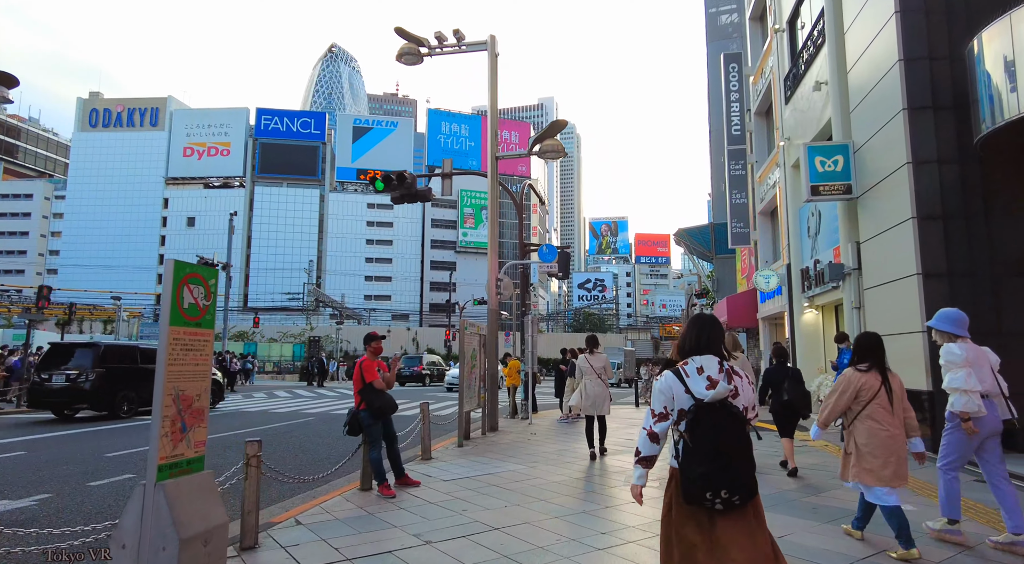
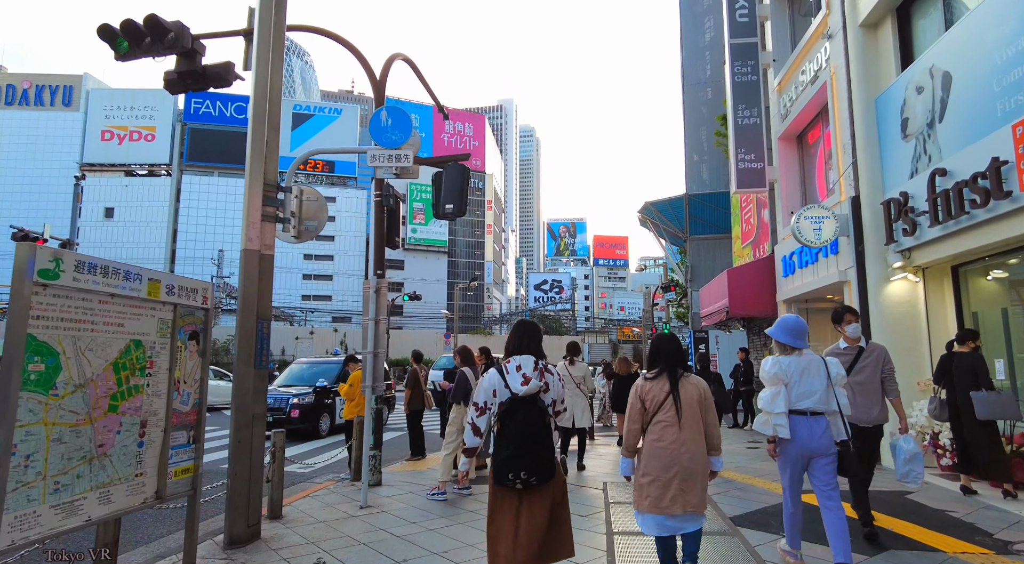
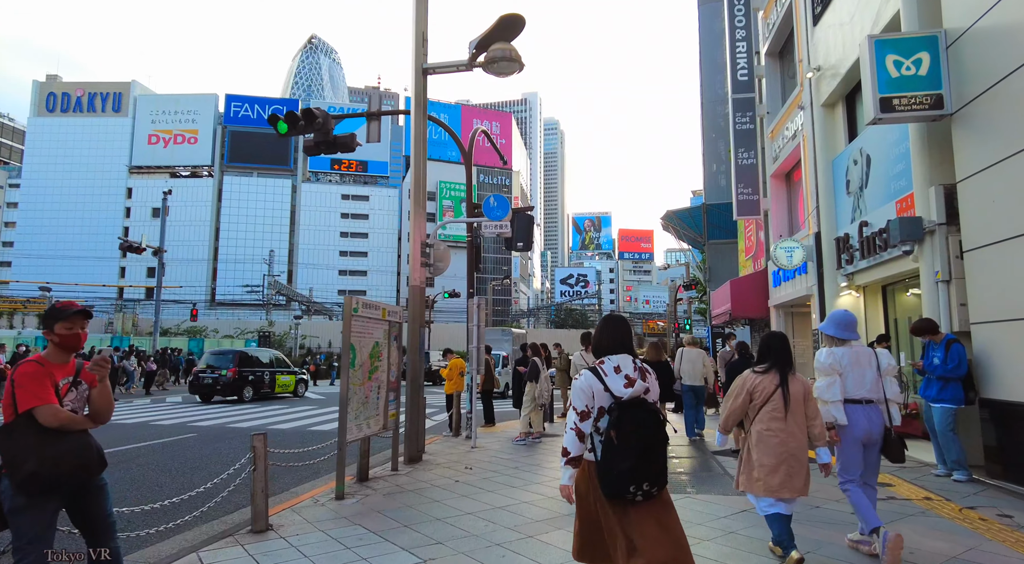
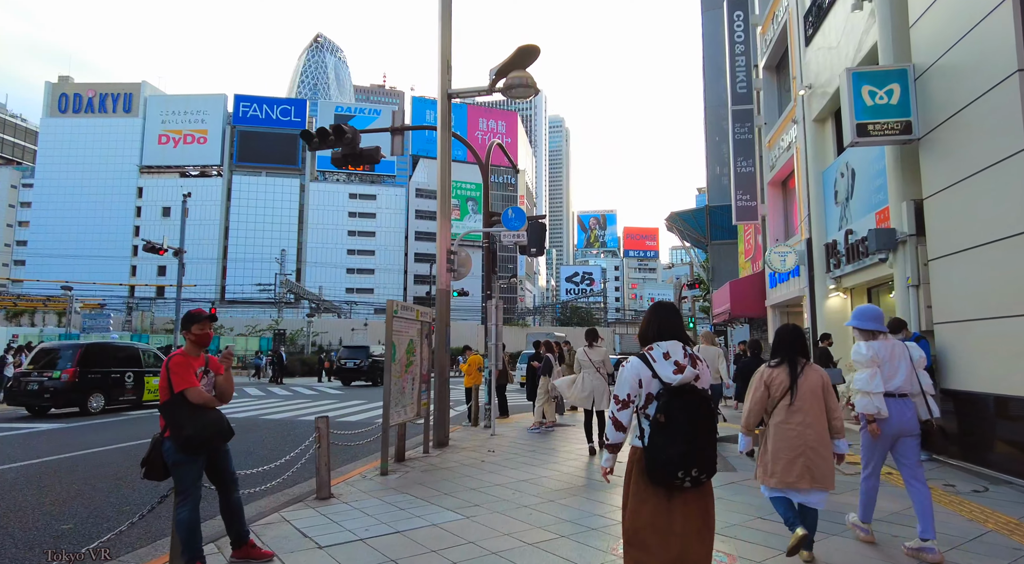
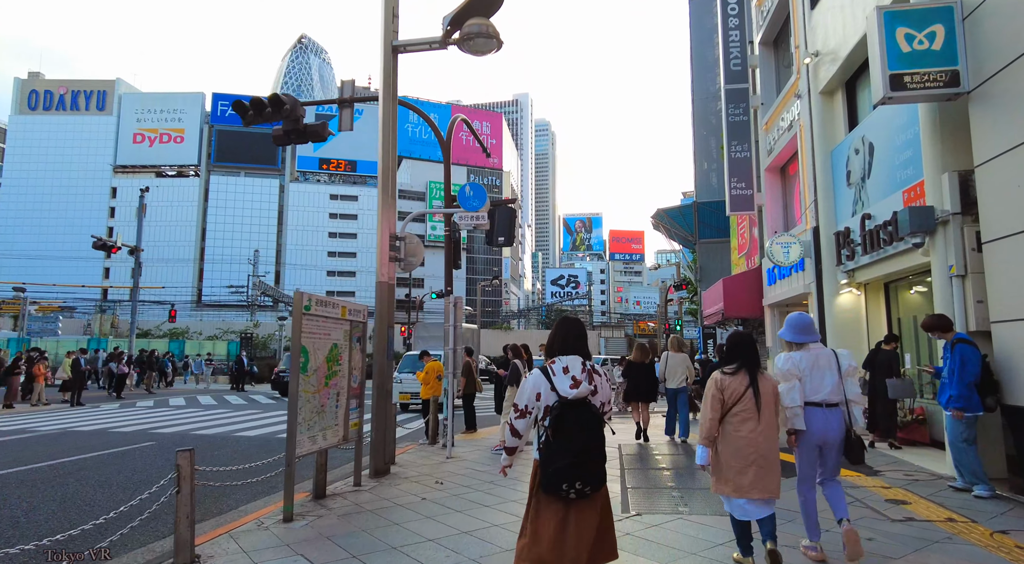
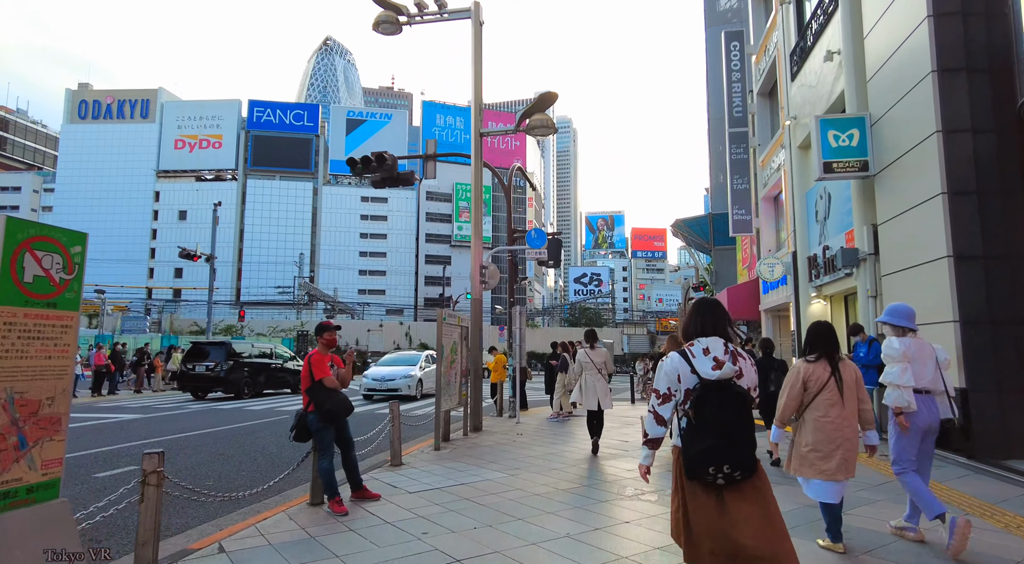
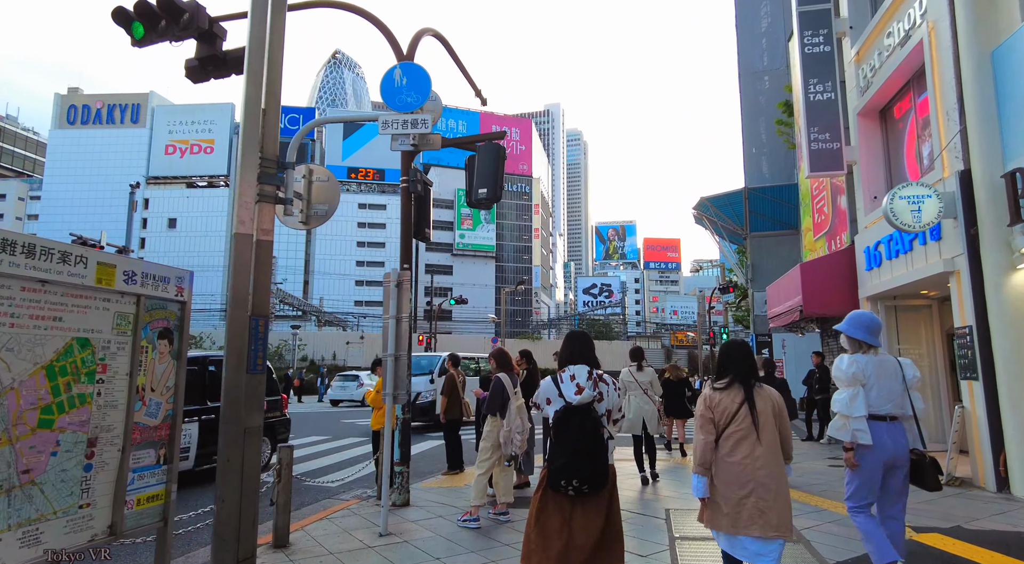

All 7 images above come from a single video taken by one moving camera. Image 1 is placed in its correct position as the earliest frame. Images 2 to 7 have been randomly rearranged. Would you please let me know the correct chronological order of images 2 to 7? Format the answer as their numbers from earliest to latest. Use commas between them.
6, 4, 3, 5, 2, 7
